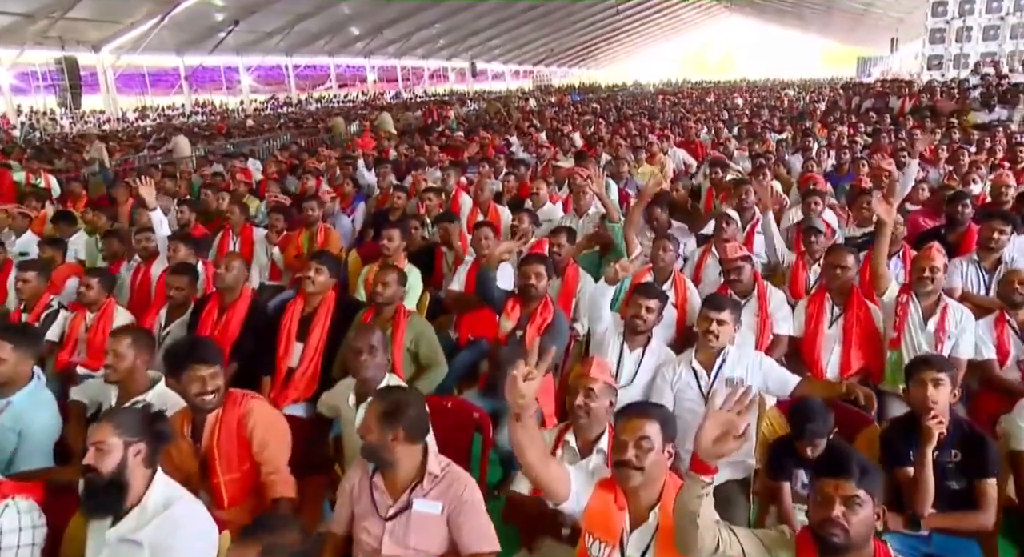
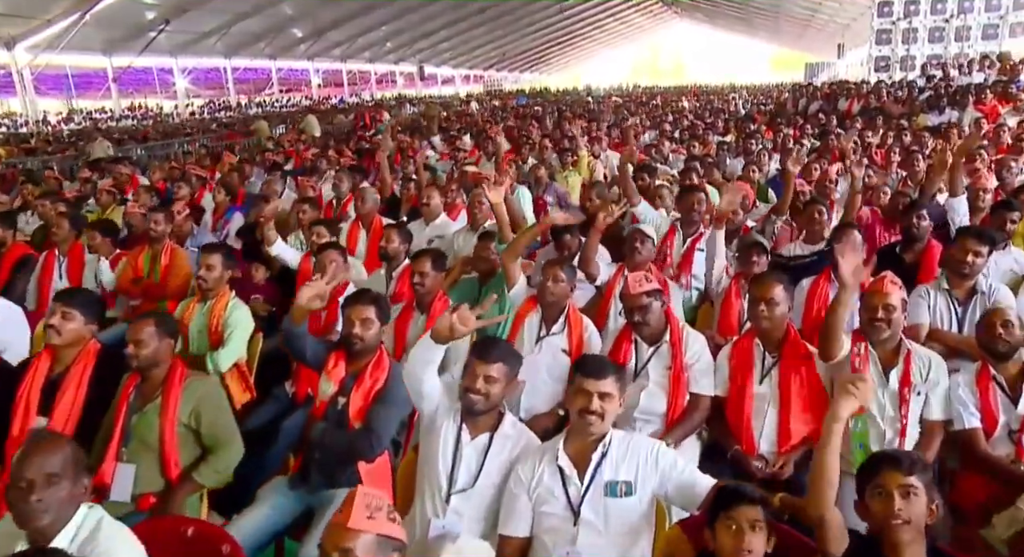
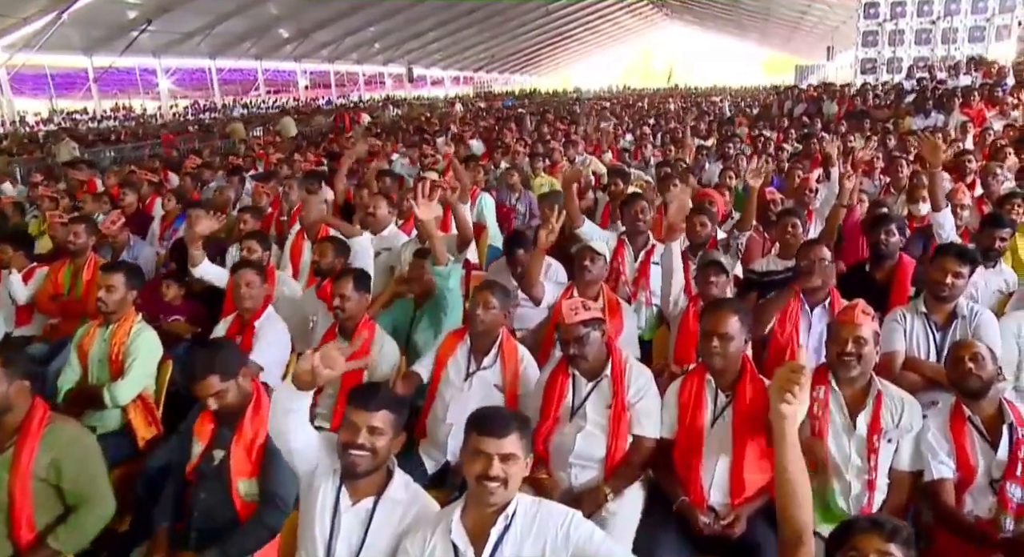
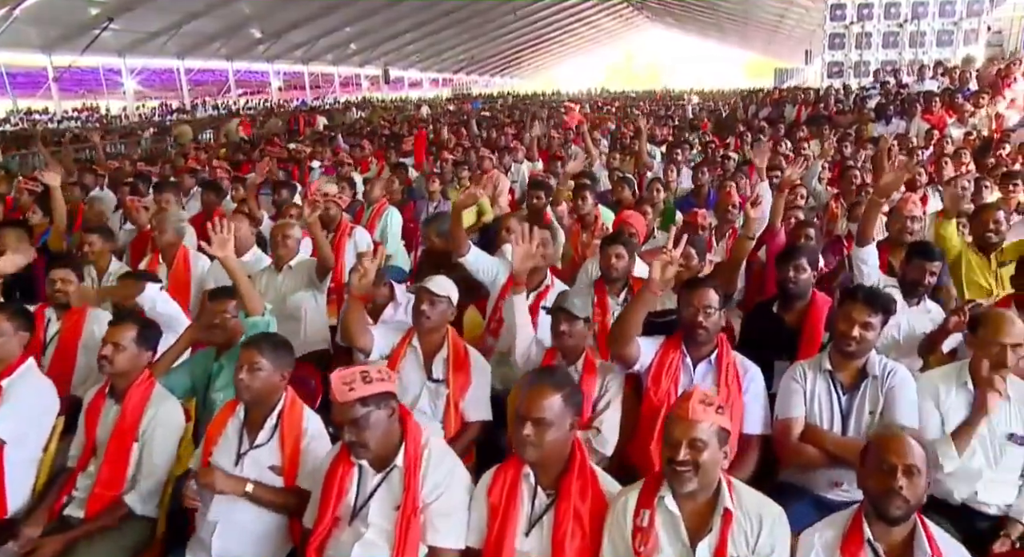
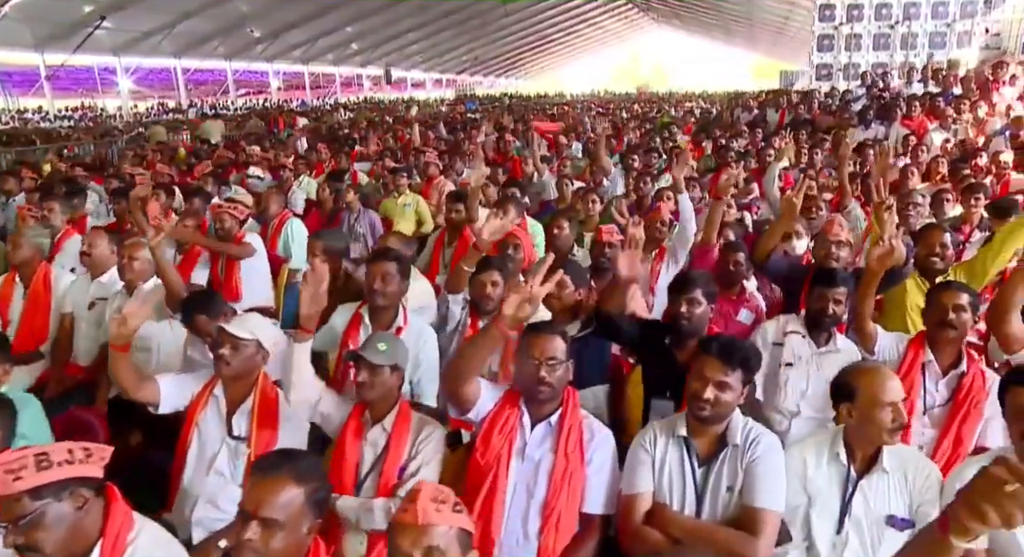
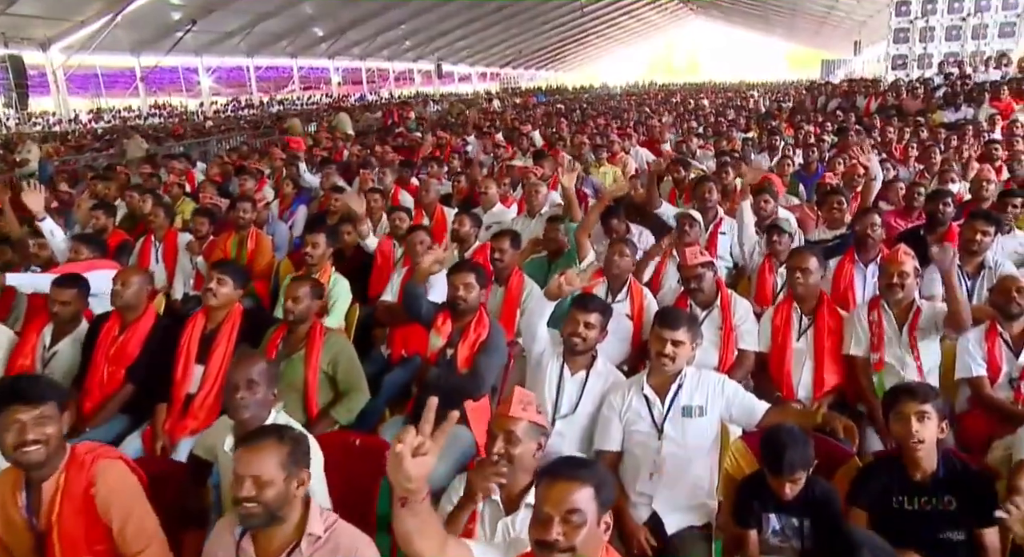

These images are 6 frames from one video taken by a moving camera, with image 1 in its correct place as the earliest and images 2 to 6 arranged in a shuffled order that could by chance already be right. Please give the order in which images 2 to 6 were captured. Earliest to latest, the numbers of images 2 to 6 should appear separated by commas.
6, 2, 3, 4, 5
